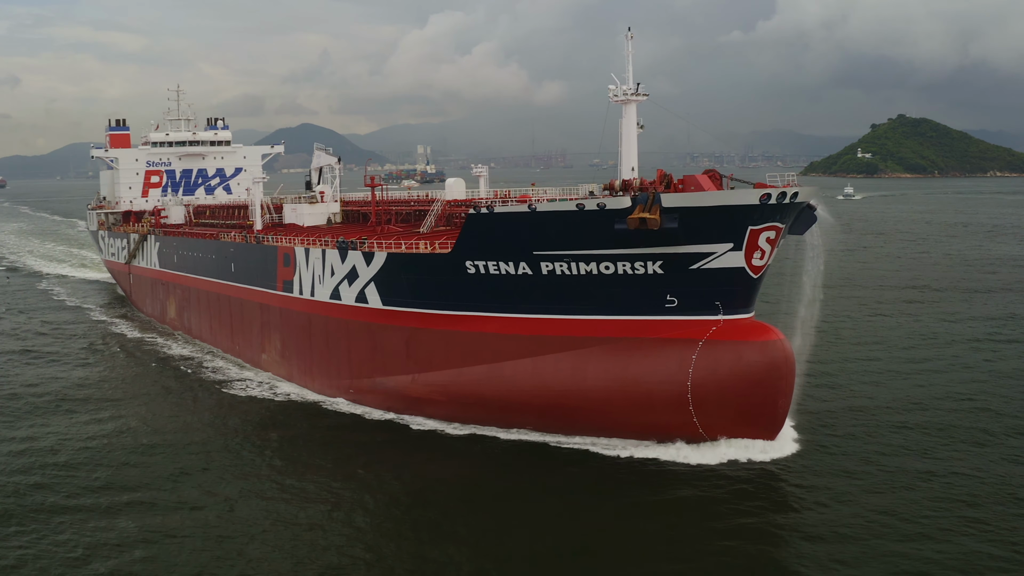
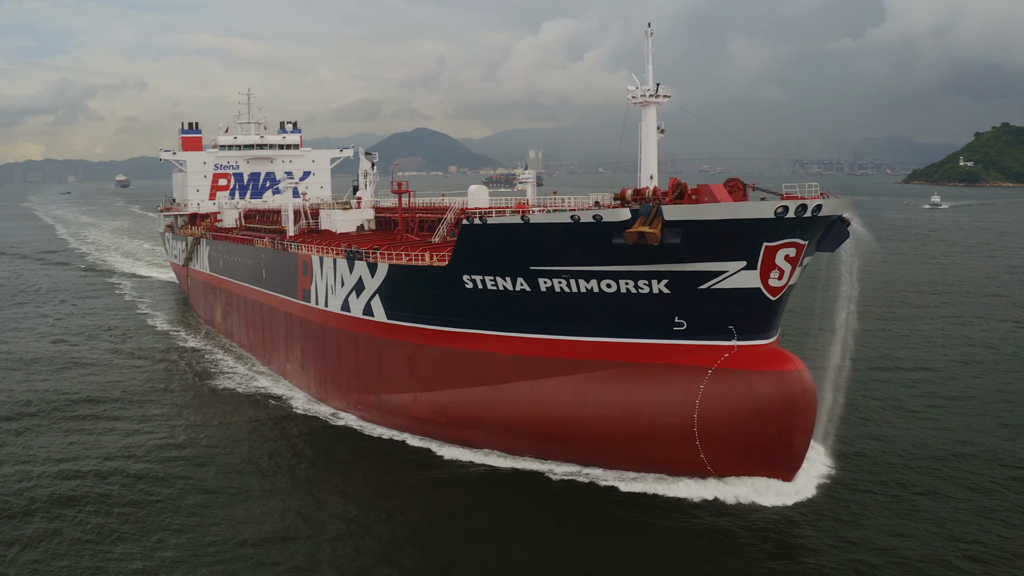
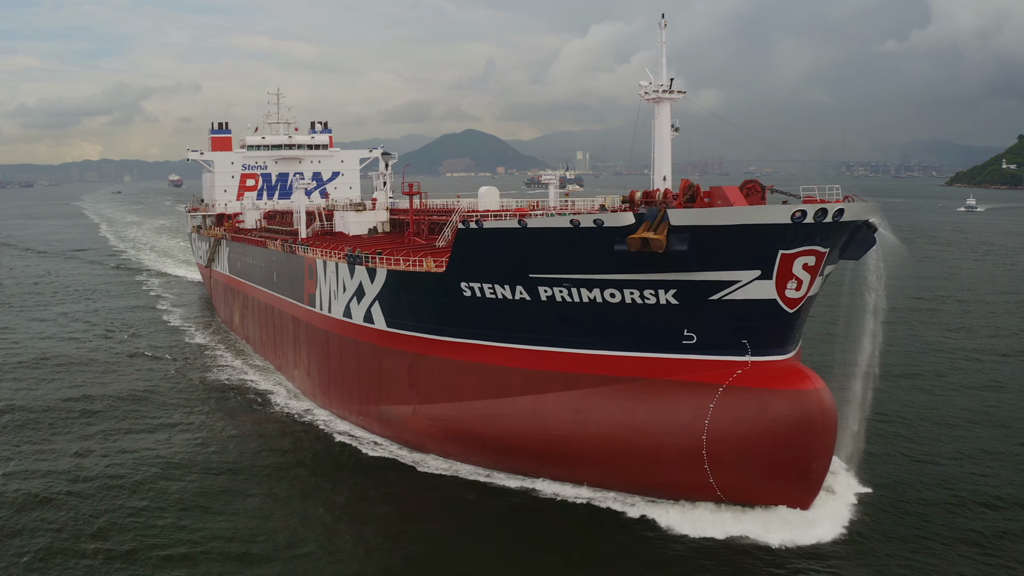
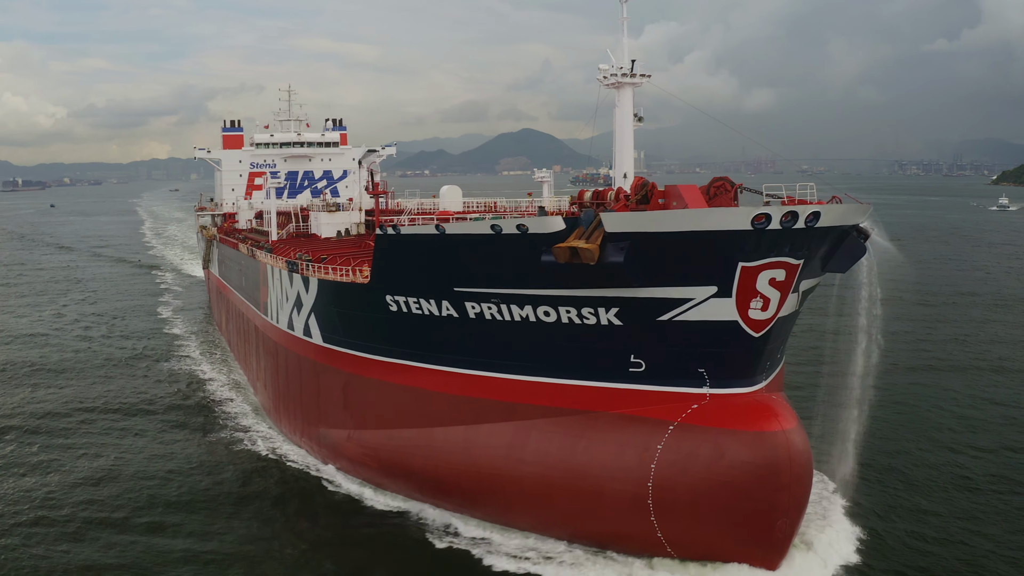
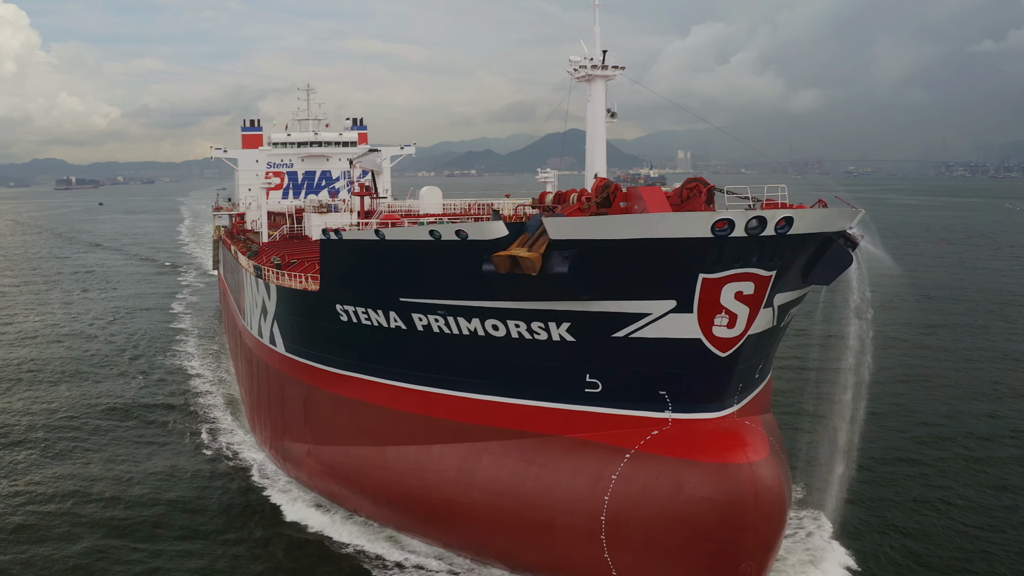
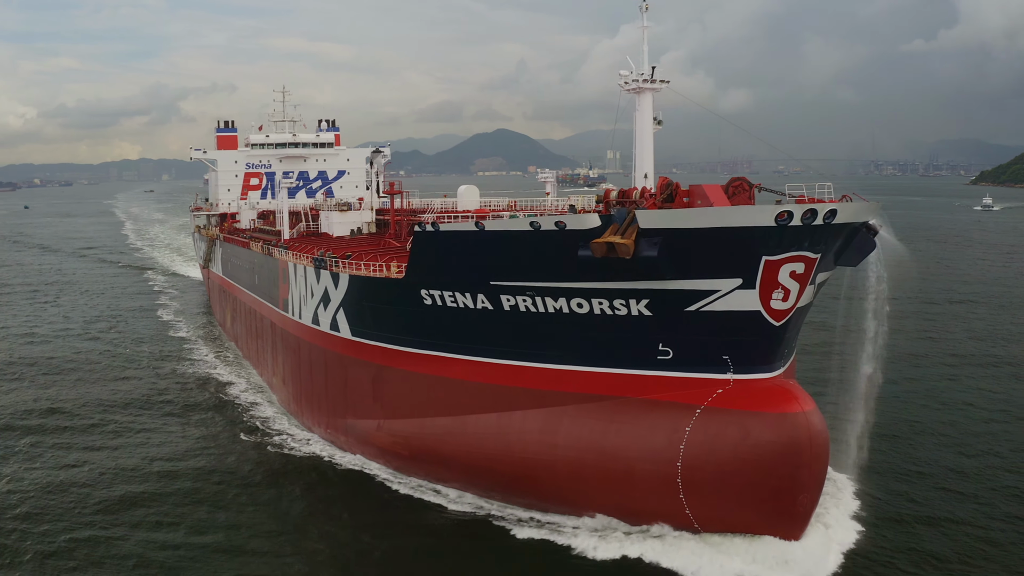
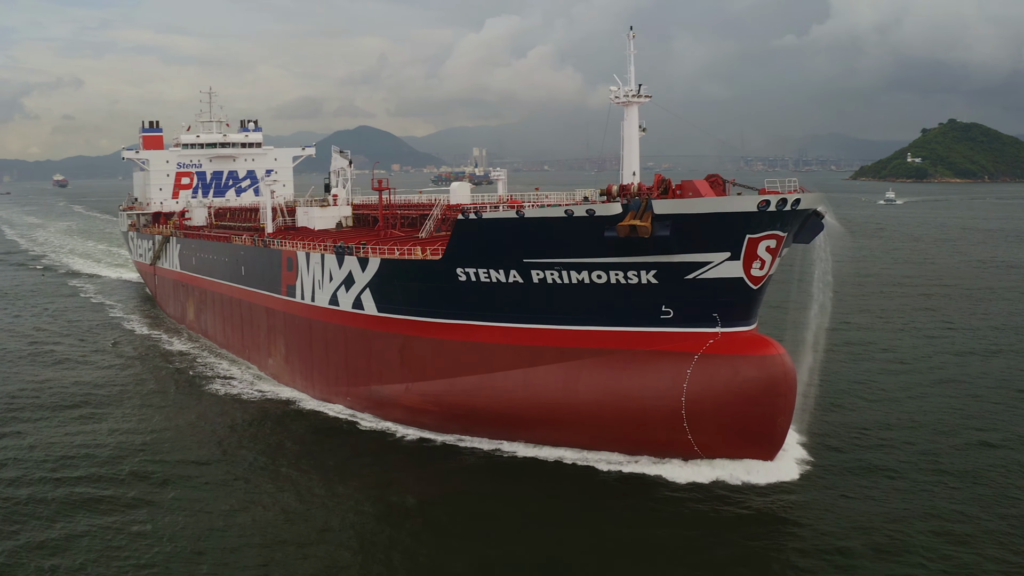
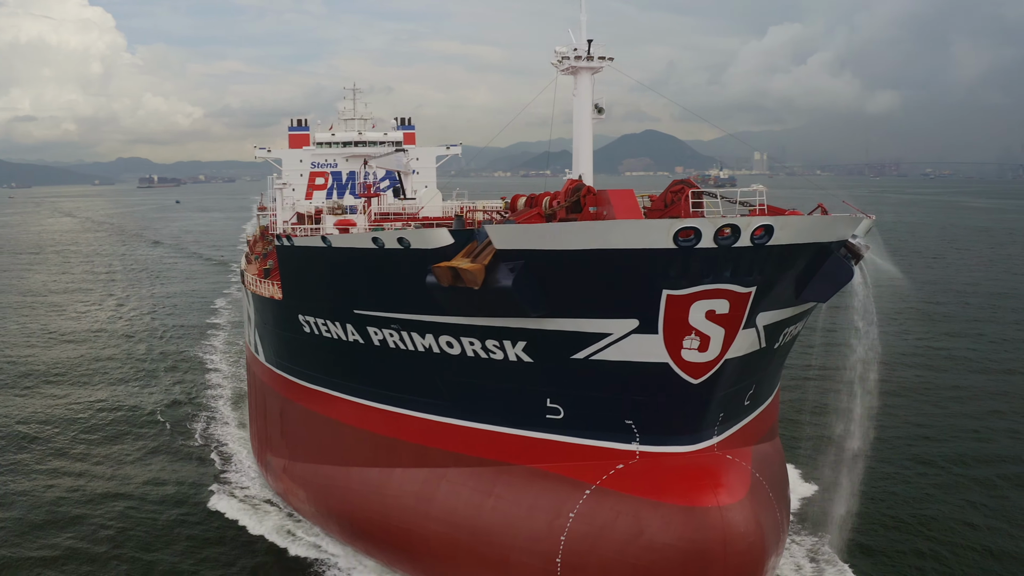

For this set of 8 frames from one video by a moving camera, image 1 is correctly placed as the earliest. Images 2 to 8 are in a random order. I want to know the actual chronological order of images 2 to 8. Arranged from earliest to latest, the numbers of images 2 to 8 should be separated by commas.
7, 2, 3, 6, 4, 5, 8
